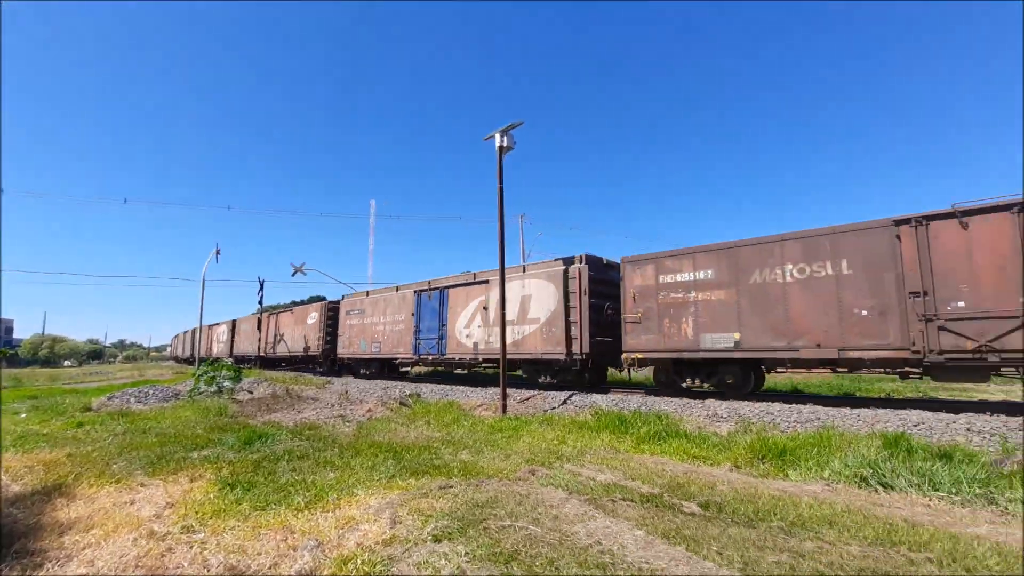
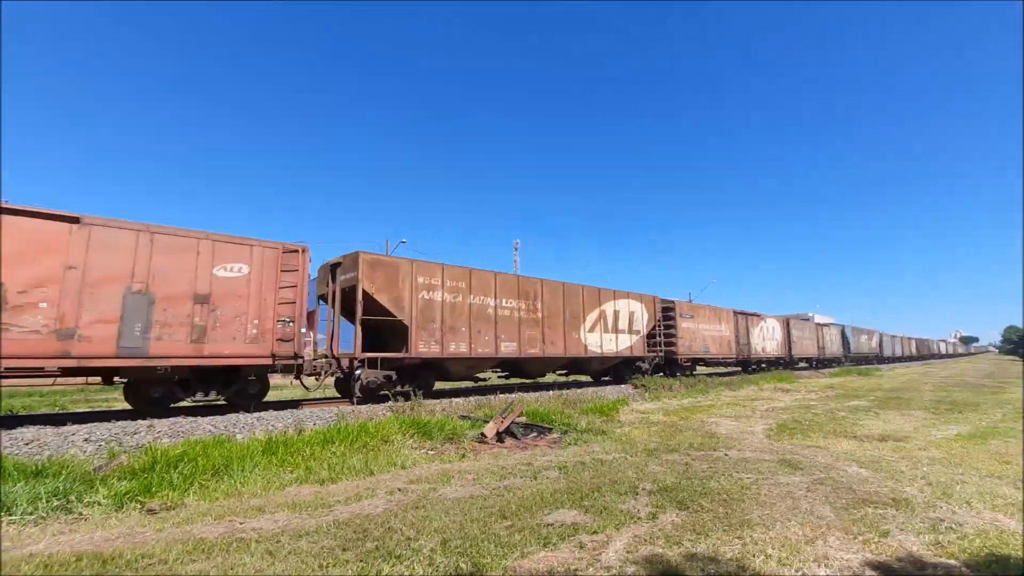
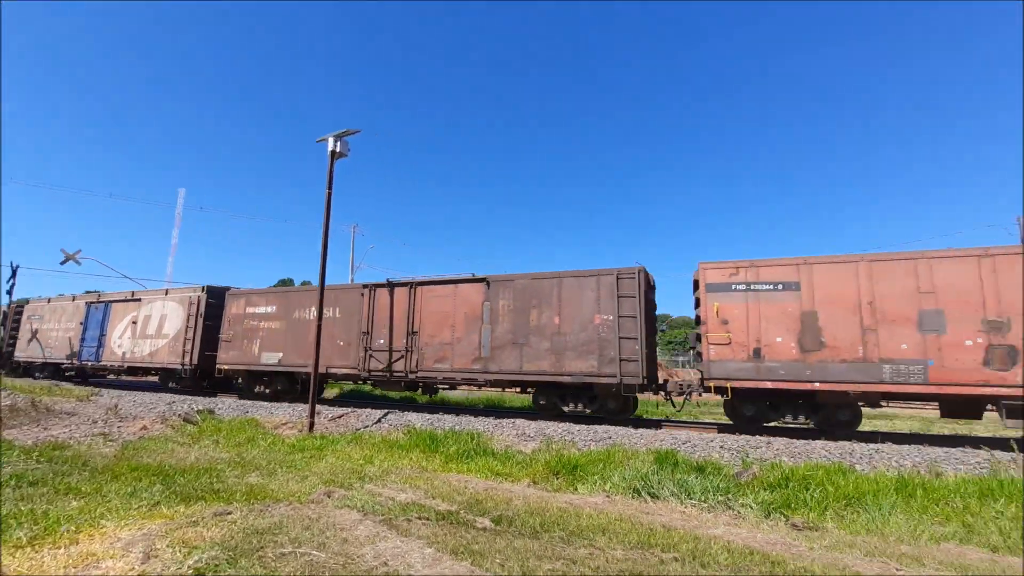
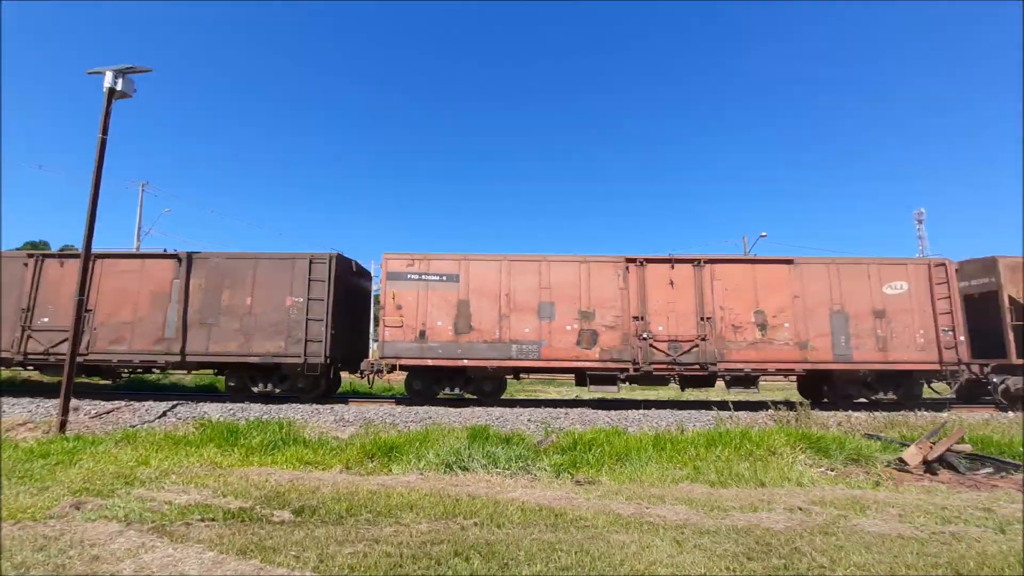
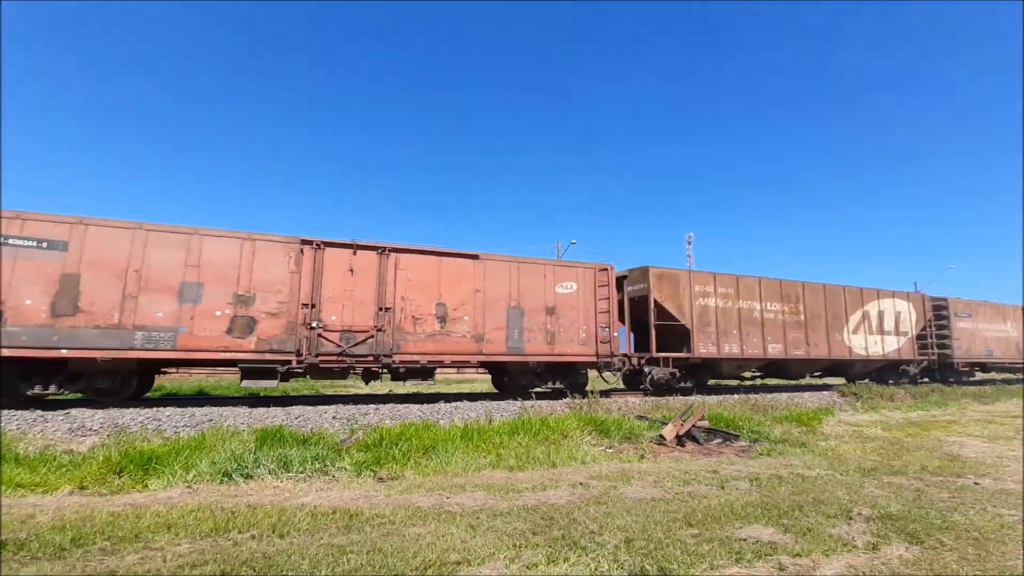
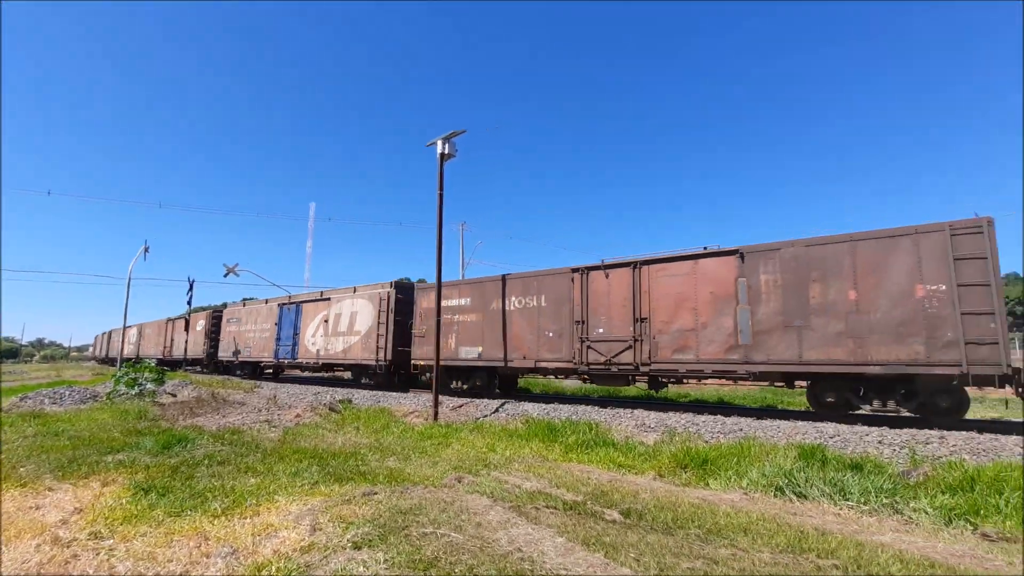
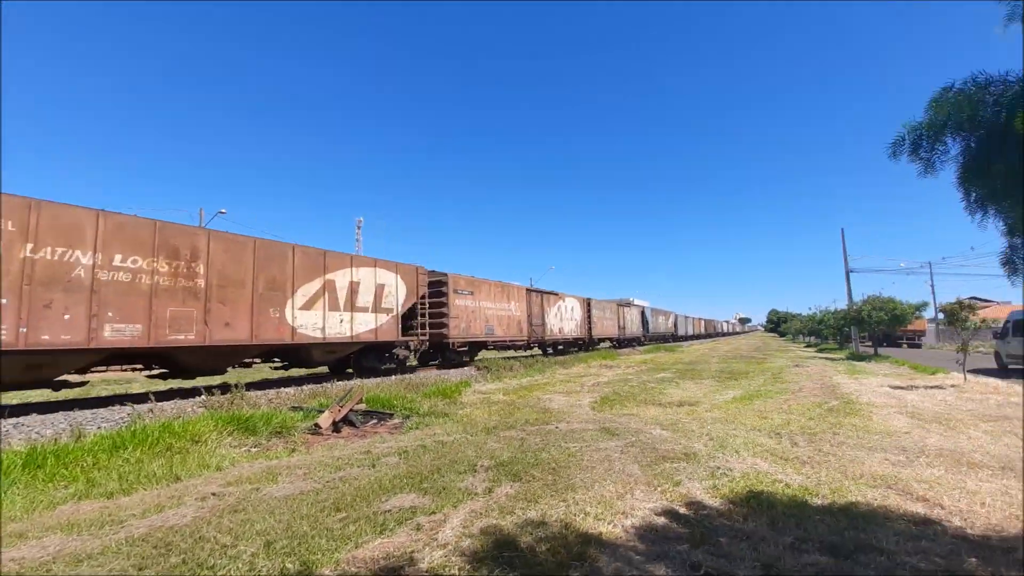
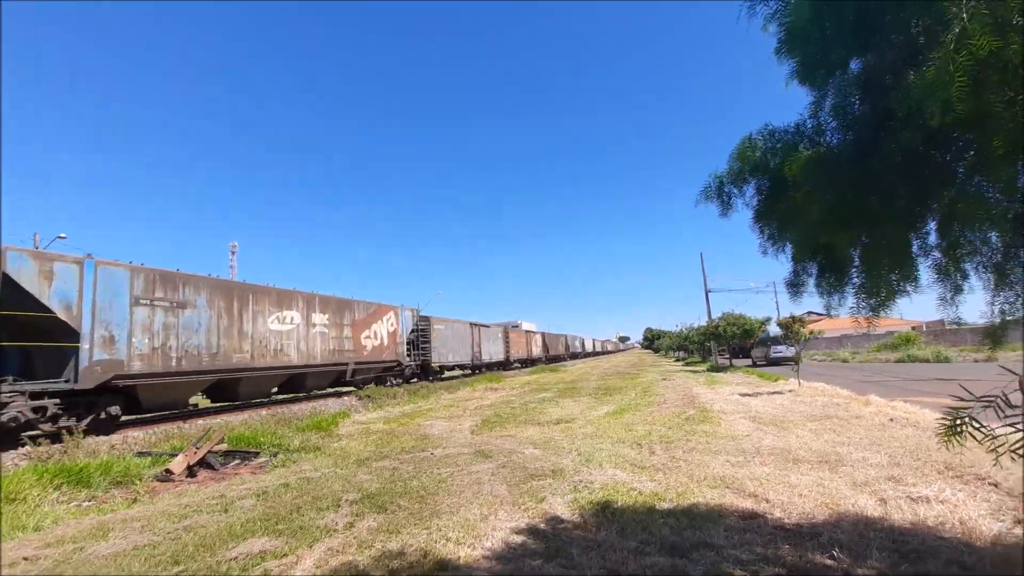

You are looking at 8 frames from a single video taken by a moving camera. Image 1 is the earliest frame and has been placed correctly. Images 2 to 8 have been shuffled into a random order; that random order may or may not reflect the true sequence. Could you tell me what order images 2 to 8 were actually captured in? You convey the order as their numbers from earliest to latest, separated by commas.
6, 3, 4, 5, 2, 7, 8
